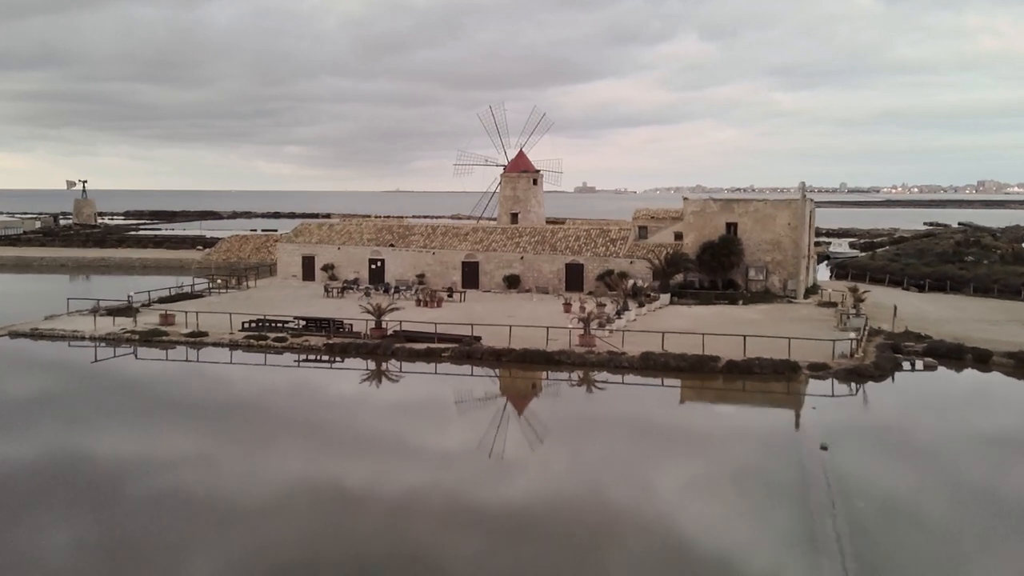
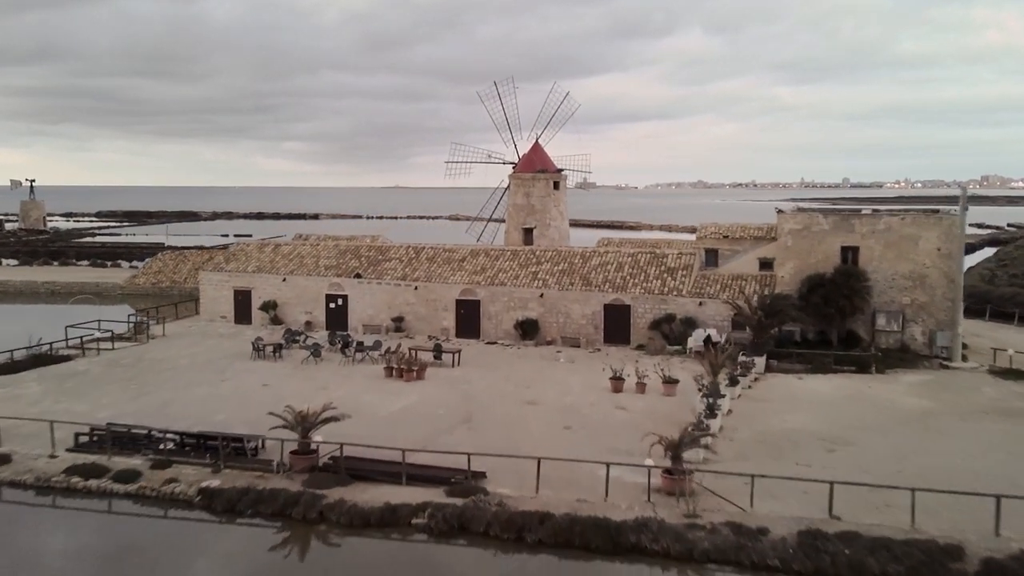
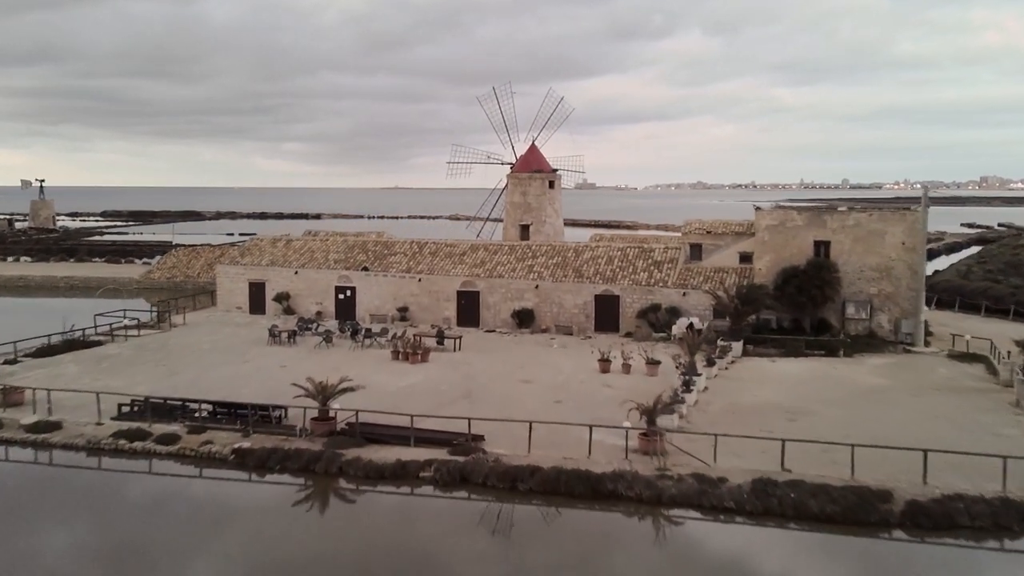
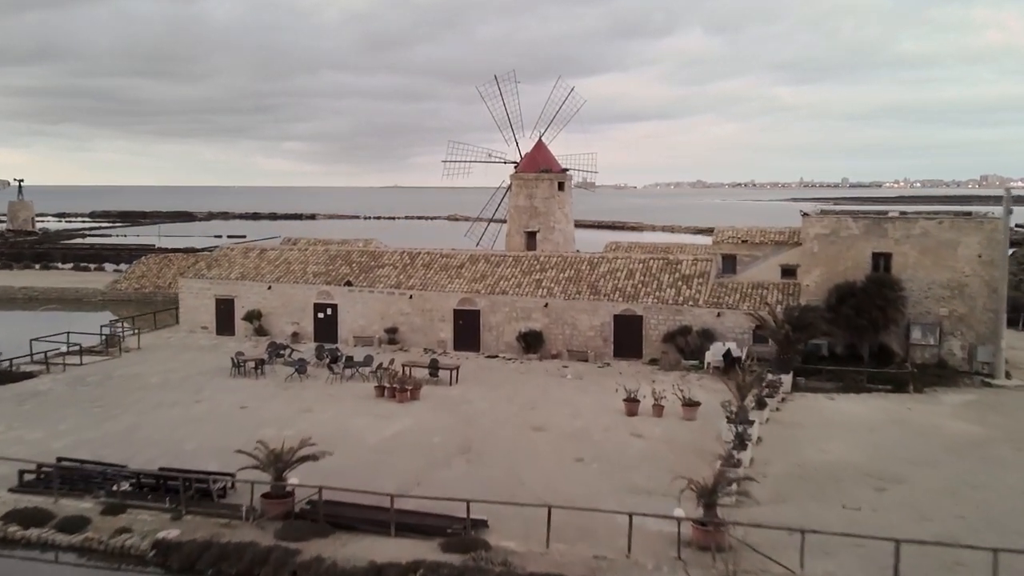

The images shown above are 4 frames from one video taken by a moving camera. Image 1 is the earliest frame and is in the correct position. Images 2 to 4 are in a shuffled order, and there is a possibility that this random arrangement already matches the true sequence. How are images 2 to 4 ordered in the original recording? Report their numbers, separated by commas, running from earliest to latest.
3, 2, 4
